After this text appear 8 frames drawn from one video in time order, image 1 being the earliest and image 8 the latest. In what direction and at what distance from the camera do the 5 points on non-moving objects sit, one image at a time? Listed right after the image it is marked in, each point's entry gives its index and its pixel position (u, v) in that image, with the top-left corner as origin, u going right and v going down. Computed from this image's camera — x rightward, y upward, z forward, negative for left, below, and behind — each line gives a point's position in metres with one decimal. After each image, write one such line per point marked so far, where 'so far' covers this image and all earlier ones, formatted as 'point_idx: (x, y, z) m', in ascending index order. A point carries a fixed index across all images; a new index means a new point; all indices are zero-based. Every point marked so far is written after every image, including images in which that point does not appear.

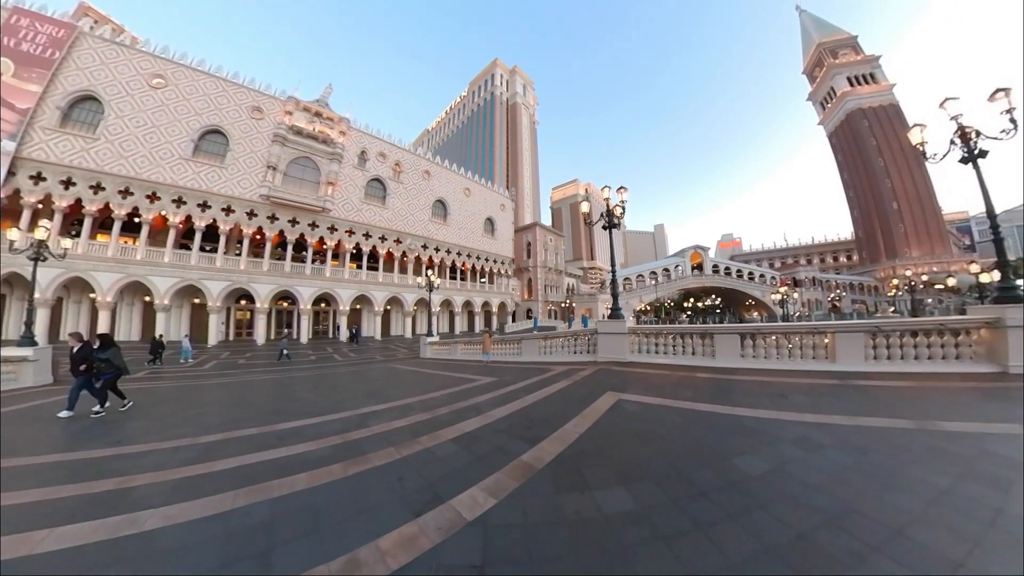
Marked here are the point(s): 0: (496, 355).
0: (-0.5, -1.8, +8.0) m
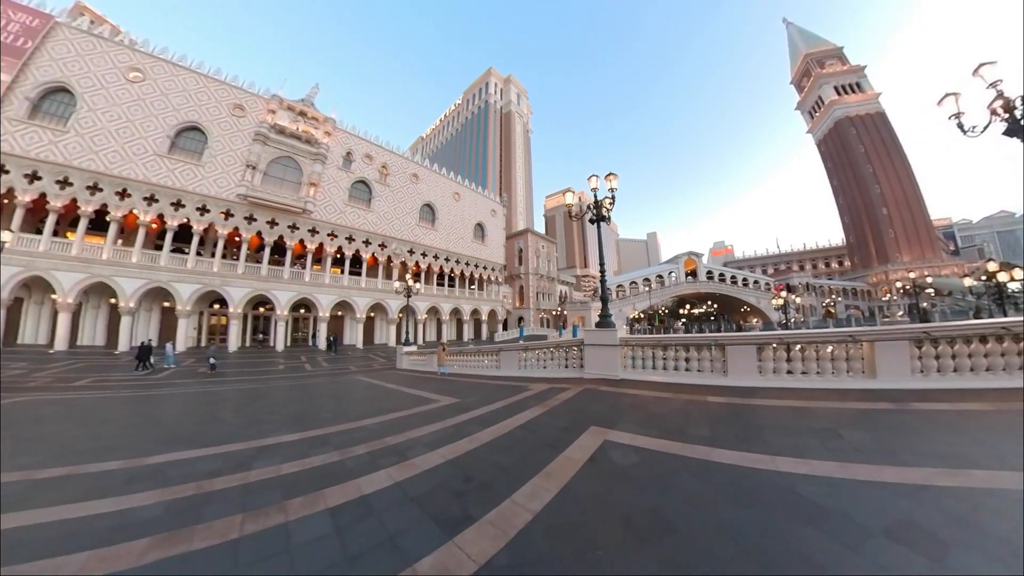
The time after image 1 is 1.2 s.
0: (-1.0, -1.9, +7.1) m
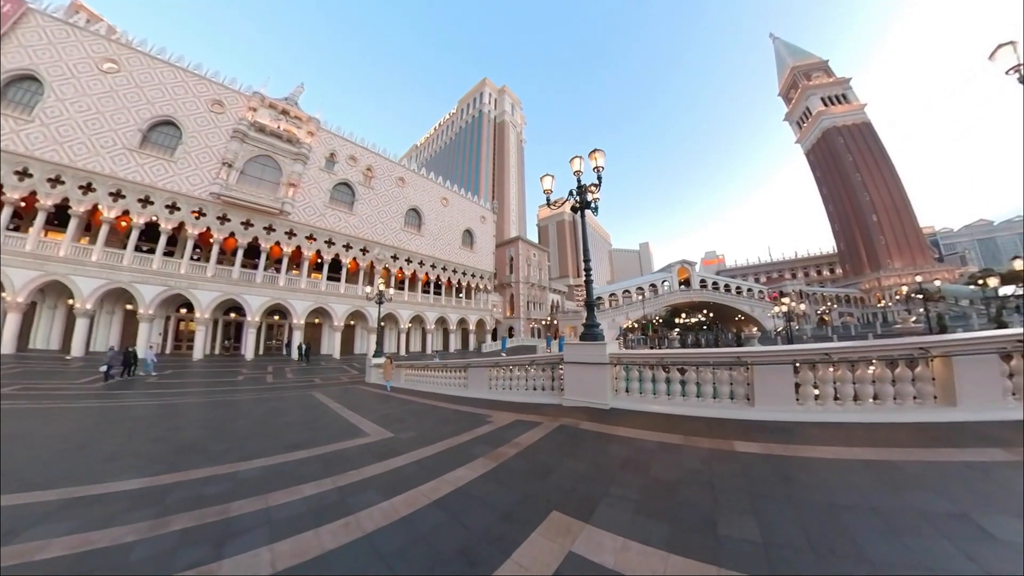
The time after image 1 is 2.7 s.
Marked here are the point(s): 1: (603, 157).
0: (-1.5, -1.9, +6.1) m
1: (+1.0, +1.5, +3.6) m
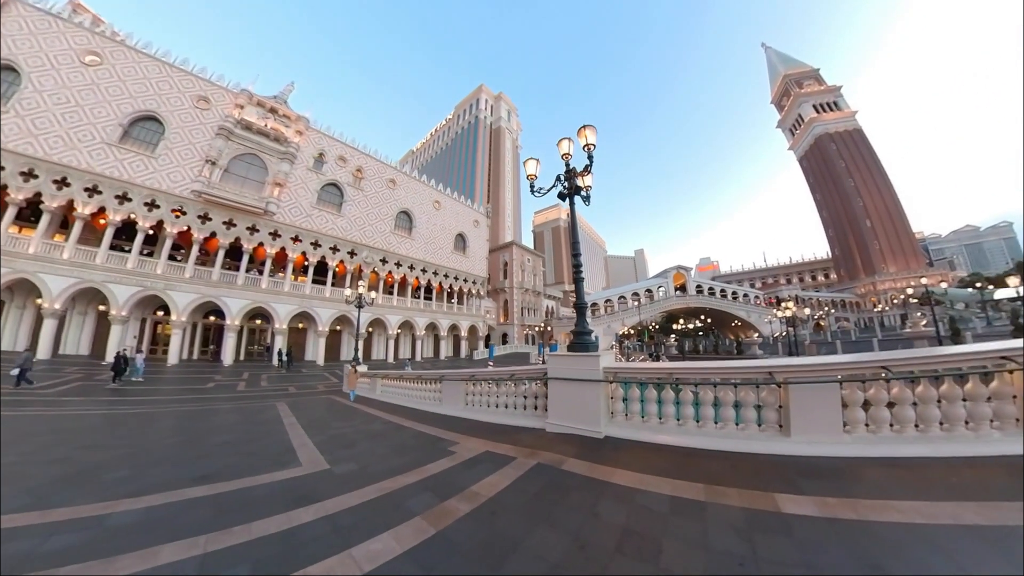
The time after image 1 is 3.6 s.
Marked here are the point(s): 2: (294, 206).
0: (-1.8, -1.9, +5.4) m
1: (+0.8, +1.5, +3.1) m
2: (-13.2, +5.0, +19.3) m
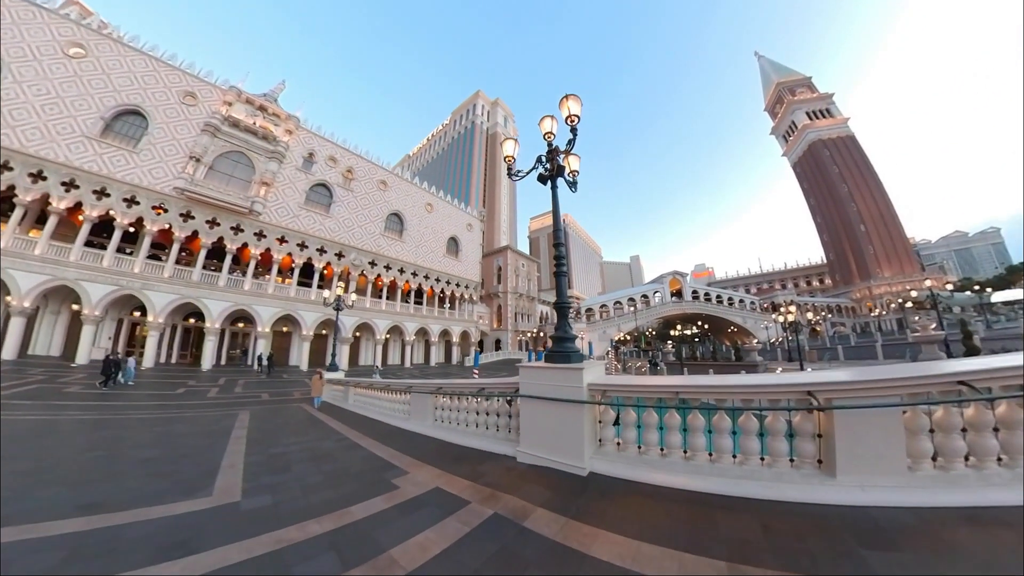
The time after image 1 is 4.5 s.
0: (-2.1, -1.9, +4.9) m
1: (+0.6, +1.5, +2.7) m
2: (-13.6, +4.9, +18.7) m
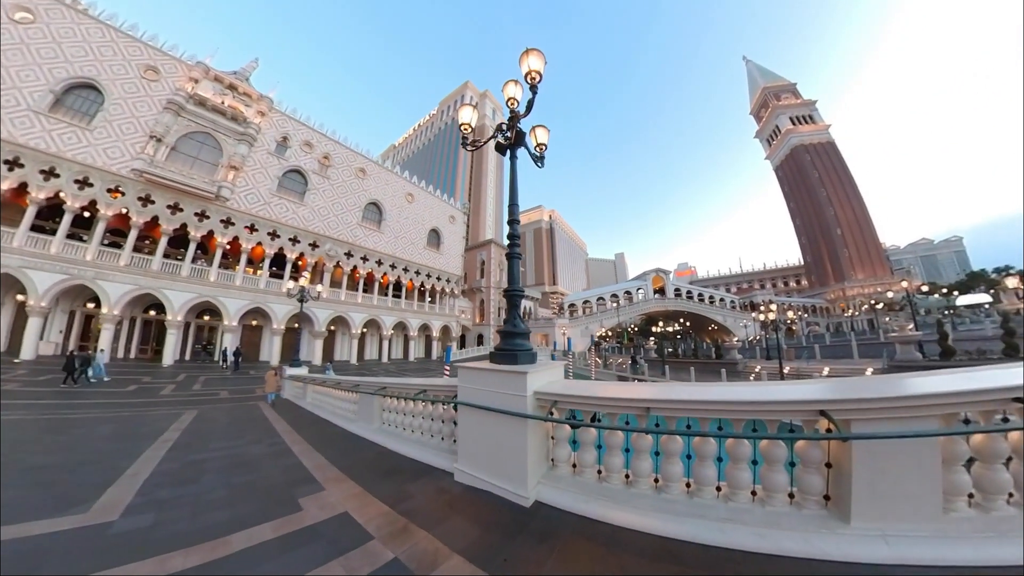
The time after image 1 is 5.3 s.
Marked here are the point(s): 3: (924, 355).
0: (-2.5, -1.8, +4.4) m
1: (+0.3, +1.6, +2.3) m
2: (-14.5, +5.4, +17.7) m
3: (+12.3, -2.1, +9.4) m
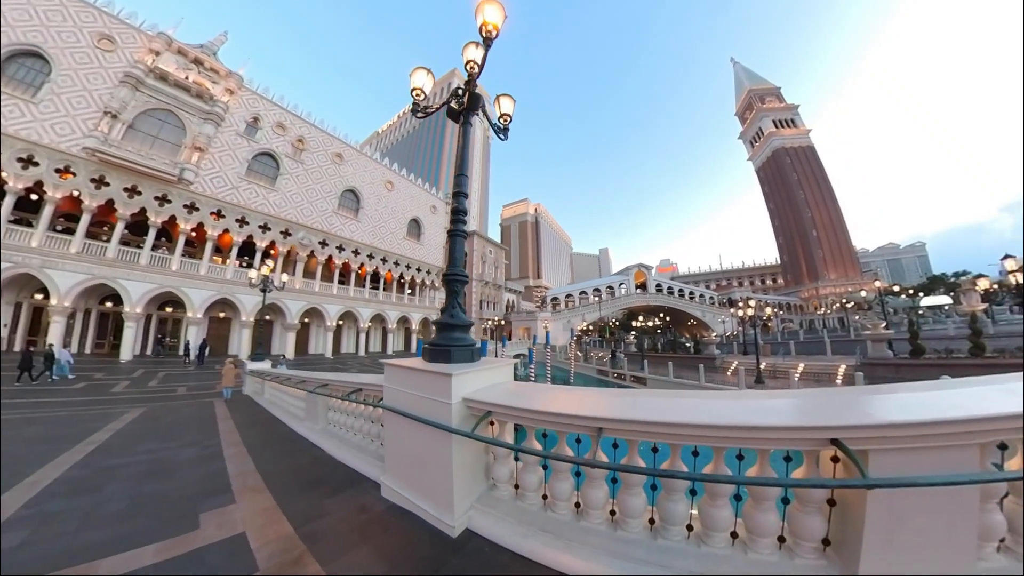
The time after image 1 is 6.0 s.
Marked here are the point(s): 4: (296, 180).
0: (-2.9, -1.6, +4.1) m
1: (0.0, +1.7, +2.0) m
2: (-15.4, +5.9, +16.6) m
3: (+11.6, -2.0, +9.7) m
4: (-13.1, +6.6, +19.5) m
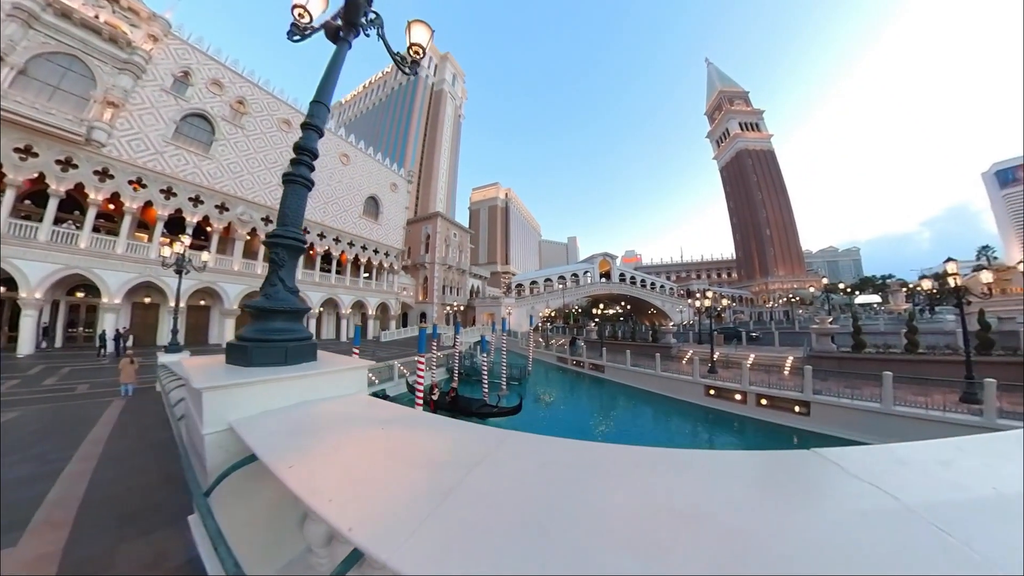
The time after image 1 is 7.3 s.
0: (-3.6, -1.4, +3.4) m
1: (-0.4, +1.8, +1.4) m
2: (-17.0, +6.9, +14.4) m
3: (+10.4, -1.7, +10.3) m
4: (-15.0, +7.7, +17.5) m
